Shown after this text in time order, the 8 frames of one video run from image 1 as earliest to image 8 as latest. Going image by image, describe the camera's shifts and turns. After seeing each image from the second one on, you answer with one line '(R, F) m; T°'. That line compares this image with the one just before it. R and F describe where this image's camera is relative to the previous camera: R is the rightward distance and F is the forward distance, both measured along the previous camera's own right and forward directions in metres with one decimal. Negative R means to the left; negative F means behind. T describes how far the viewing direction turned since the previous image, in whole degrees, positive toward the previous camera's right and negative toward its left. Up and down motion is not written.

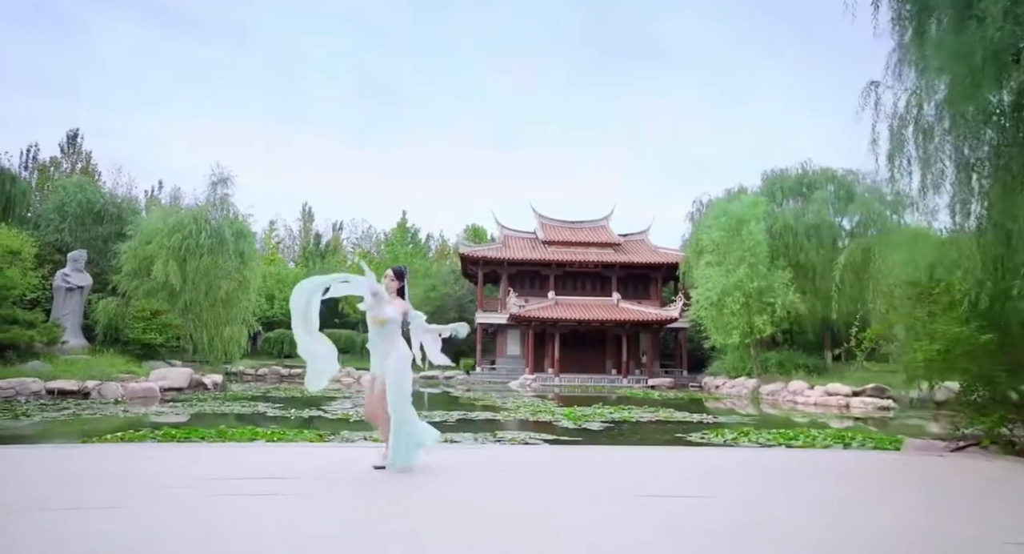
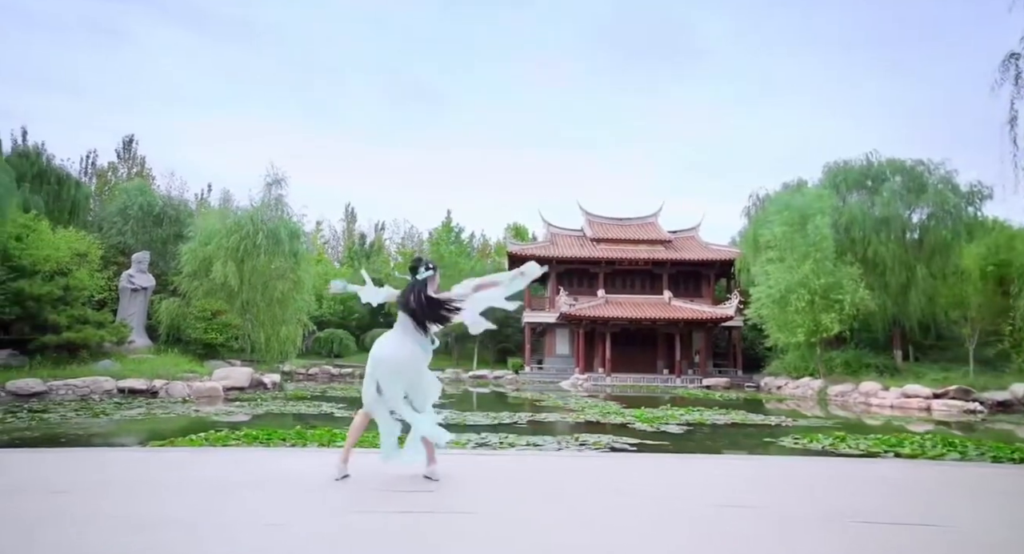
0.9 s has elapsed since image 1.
(-0.5, +0.2) m; -3°
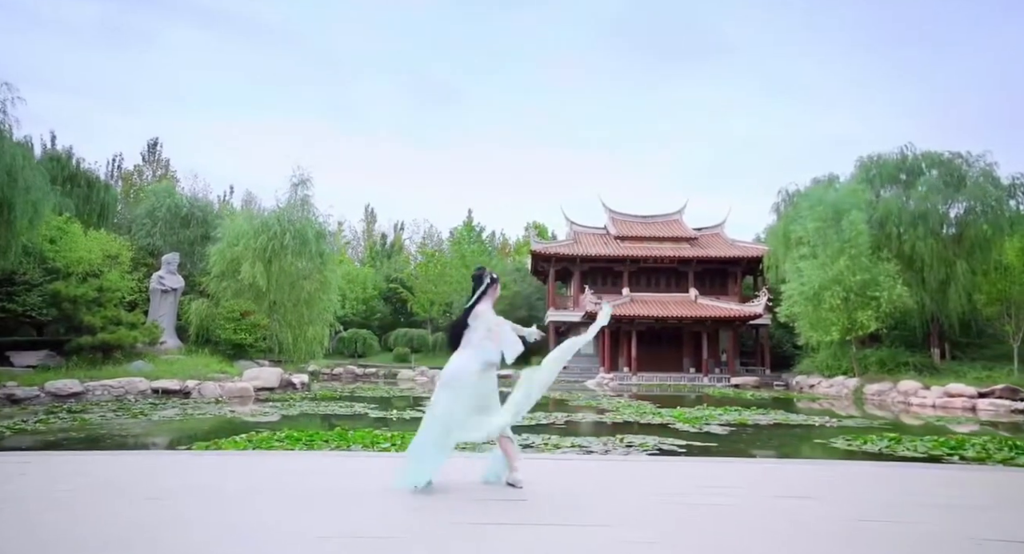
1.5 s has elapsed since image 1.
(-0.3, +0.1) m; -1°
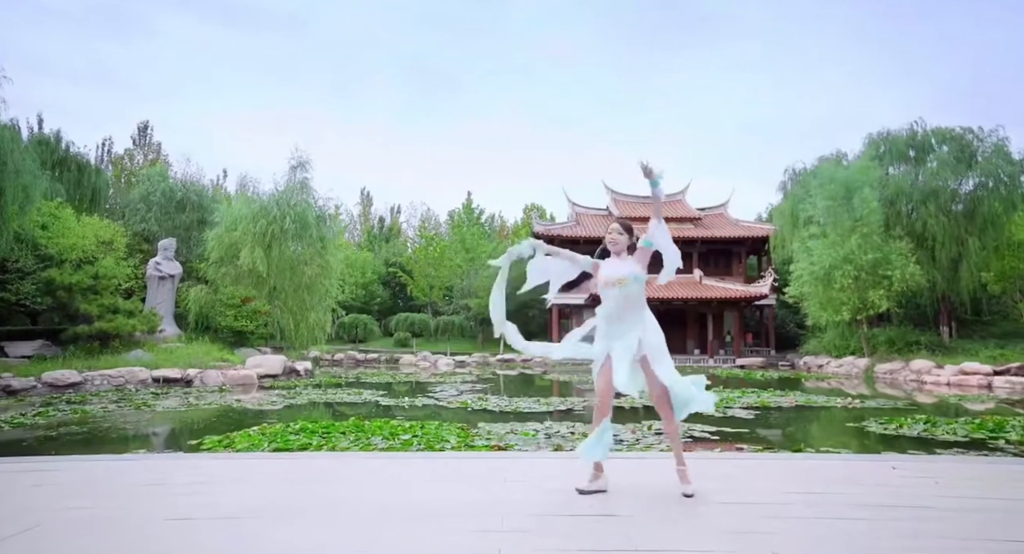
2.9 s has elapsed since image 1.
(-0.3, +0.3) m; 0°
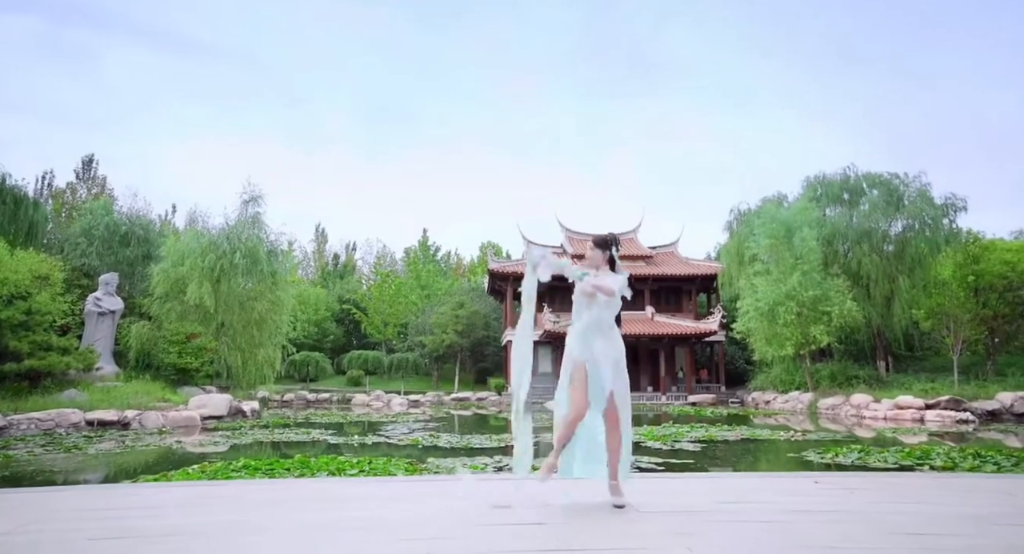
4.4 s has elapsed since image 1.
(+0.1, -0.1) m; +4°
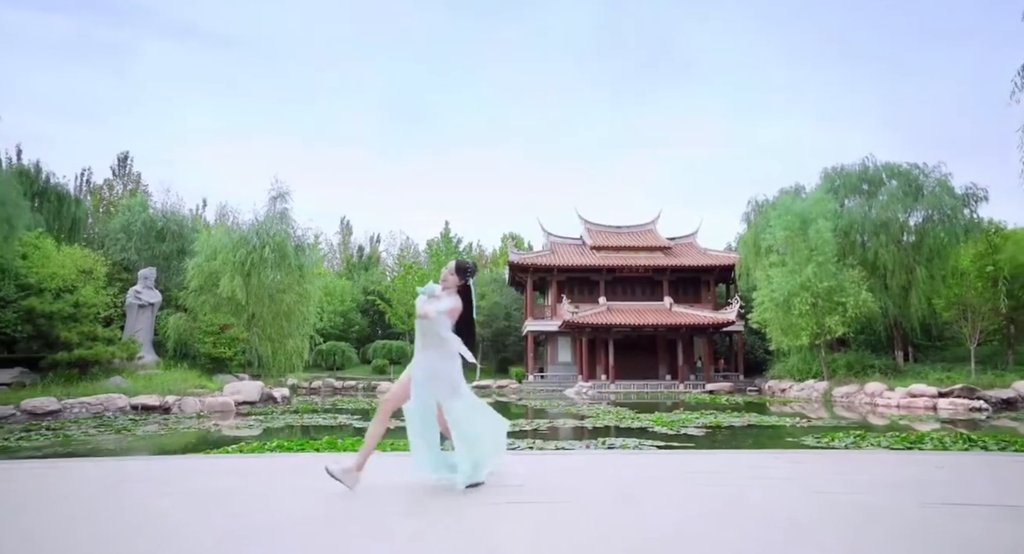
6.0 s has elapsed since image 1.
(+0.1, -0.5) m; -2°
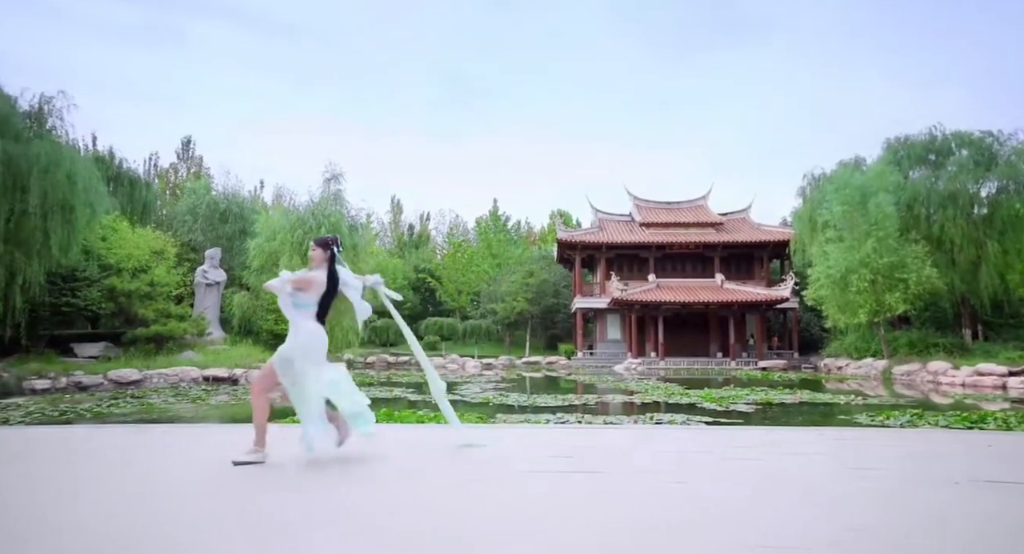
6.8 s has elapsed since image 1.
(0.0, -0.2) m; -4°
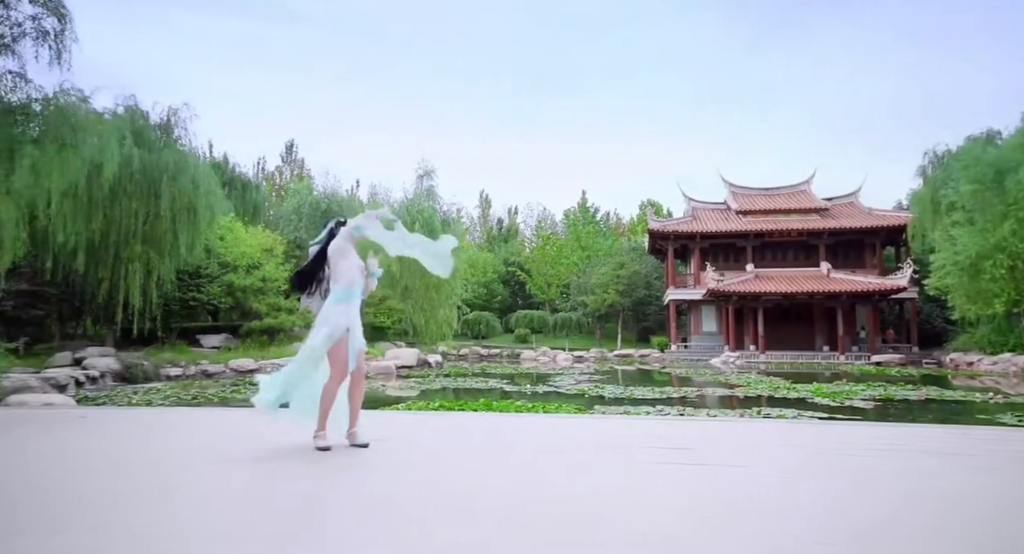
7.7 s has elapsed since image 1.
(-0.1, 0.0) m; -8°
